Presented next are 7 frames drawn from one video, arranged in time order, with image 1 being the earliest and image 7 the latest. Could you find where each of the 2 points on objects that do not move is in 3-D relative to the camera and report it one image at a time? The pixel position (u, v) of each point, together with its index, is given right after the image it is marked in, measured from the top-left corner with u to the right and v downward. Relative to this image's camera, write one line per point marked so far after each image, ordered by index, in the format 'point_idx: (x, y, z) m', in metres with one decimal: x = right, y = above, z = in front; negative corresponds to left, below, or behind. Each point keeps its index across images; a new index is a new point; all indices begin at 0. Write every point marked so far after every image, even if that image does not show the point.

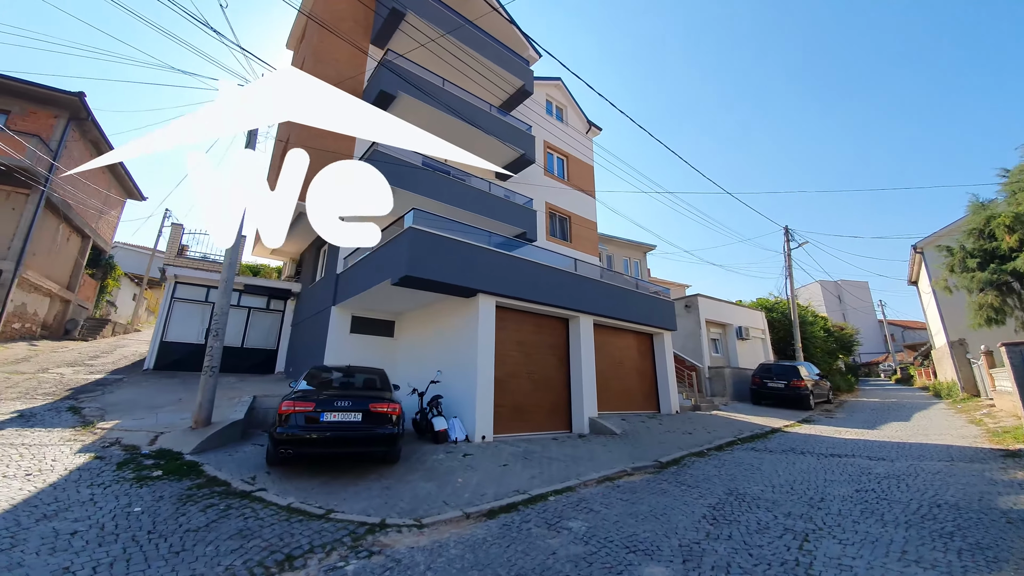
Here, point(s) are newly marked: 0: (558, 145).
0: (+1.8, +5.6, +16.6) m
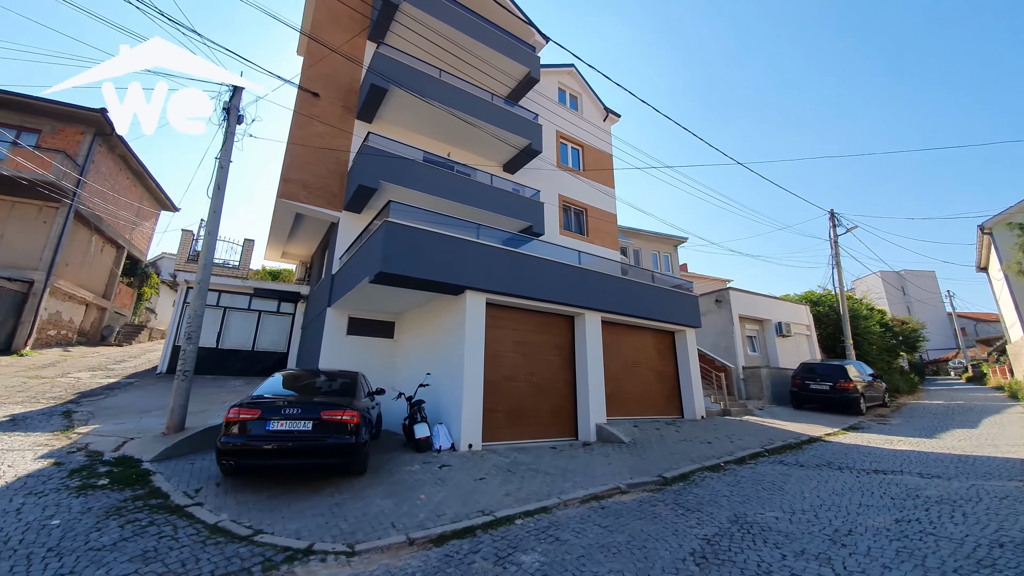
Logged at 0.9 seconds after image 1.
0: (+2.3, +5.8, +15.8) m
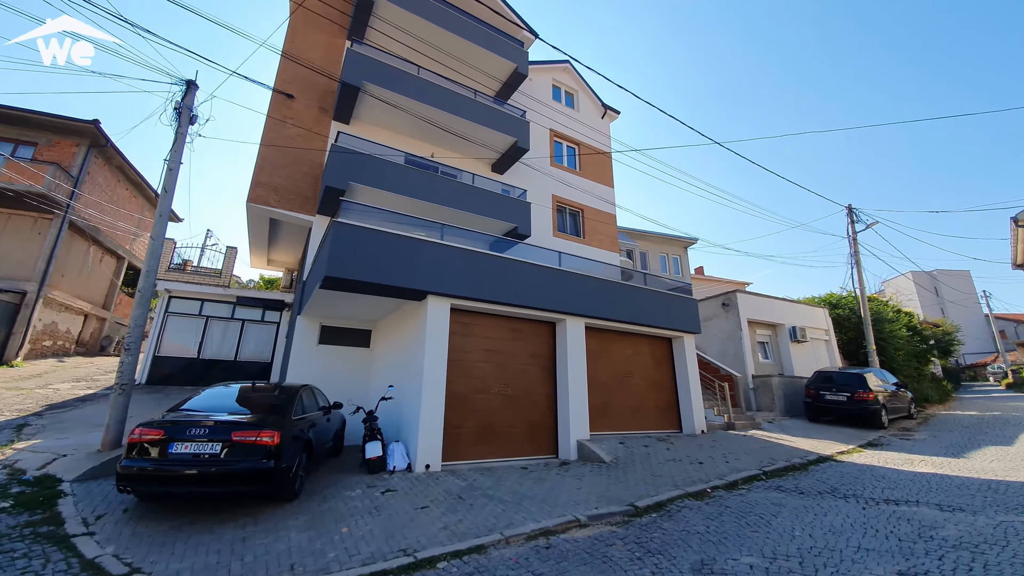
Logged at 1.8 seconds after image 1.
0: (+2.0, +5.6, +15.2) m
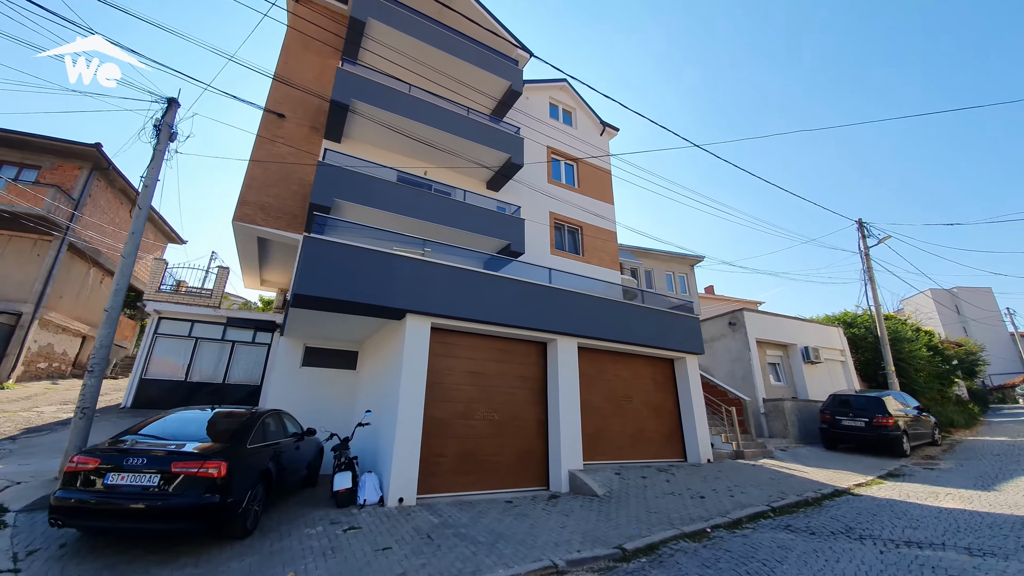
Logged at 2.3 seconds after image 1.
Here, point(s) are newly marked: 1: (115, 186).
0: (+1.9, +4.9, +15.0) m
1: (-15.1, +3.9, +15.9) m
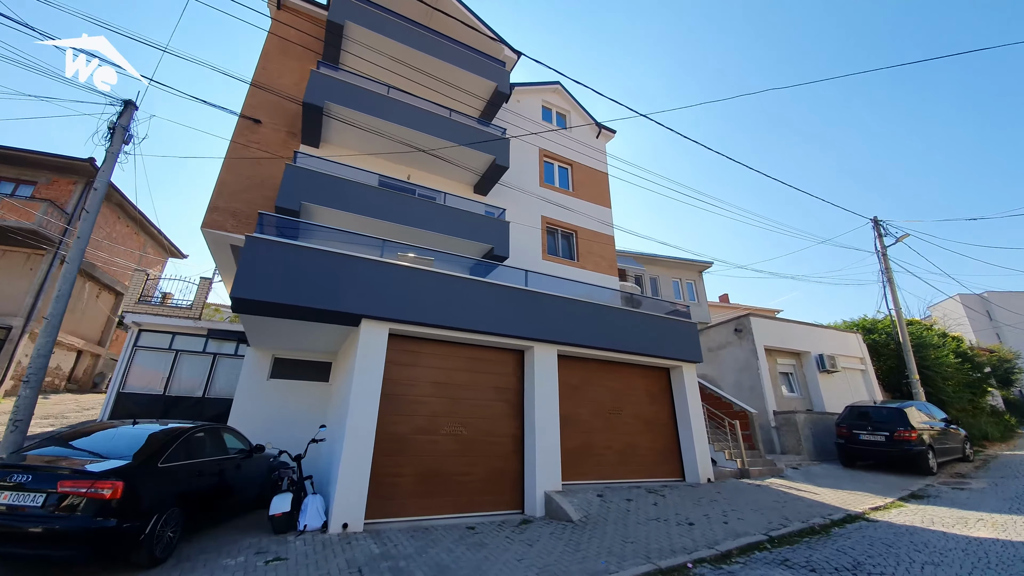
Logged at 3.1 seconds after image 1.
0: (+1.6, +4.7, +14.5) m
1: (-15.3, +3.3, +16.0) m
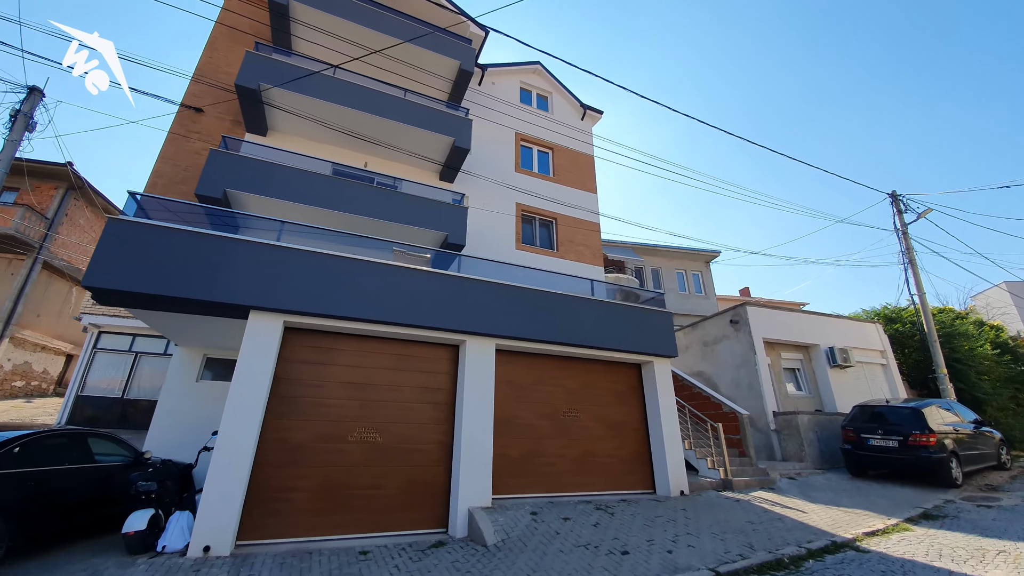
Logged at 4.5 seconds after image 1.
0: (+0.8, +4.9, +13.5) m
1: (-15.9, +3.2, +16.1) m
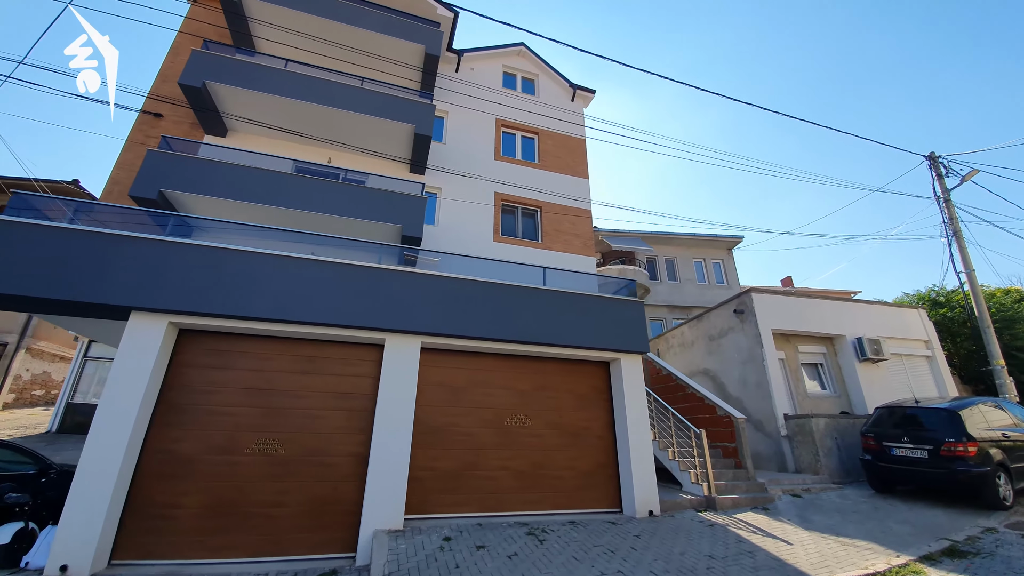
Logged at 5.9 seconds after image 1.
0: (+0.3, +5.0, +12.7) m
1: (-16.1, +2.7, +16.8) m
